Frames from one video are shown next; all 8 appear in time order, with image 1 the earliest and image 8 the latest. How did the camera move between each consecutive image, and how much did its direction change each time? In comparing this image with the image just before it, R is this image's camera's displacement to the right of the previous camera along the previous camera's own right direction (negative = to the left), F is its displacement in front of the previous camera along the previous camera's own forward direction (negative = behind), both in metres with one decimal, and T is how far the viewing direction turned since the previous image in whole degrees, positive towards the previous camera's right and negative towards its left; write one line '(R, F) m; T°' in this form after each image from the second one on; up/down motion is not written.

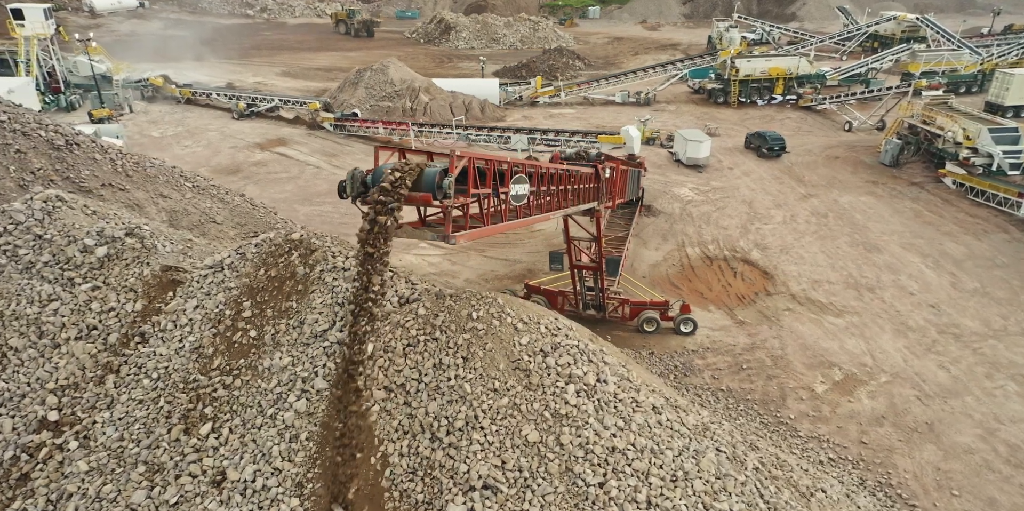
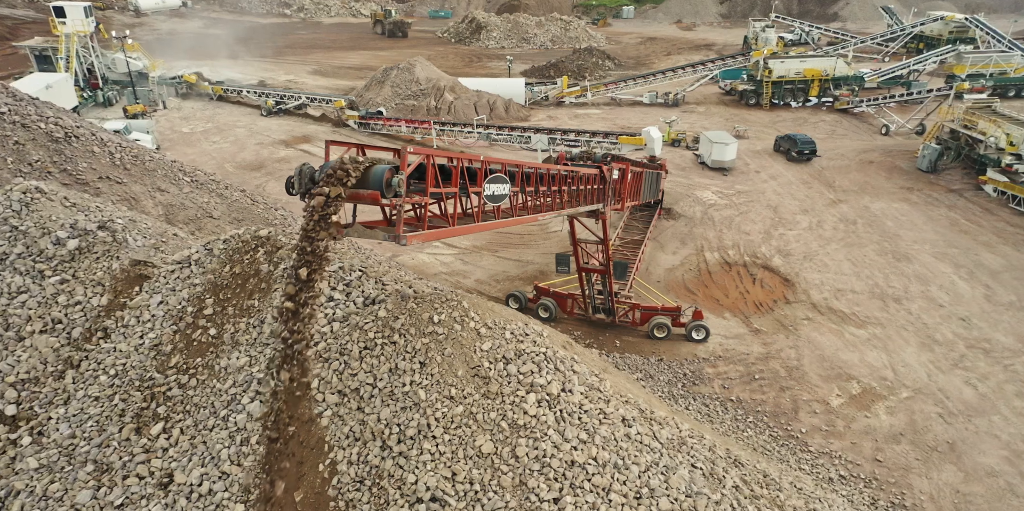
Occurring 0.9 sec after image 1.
(+0.6, +0.2) m; -3°
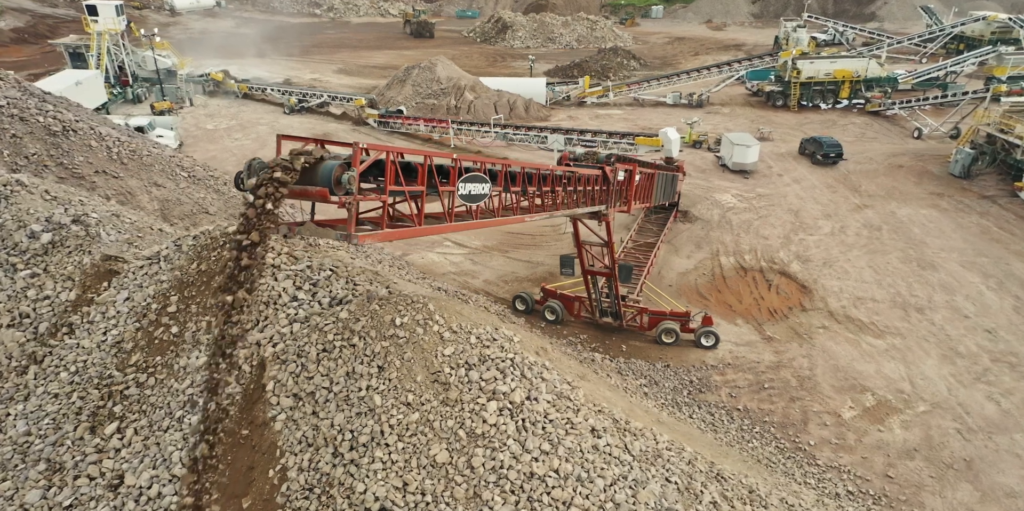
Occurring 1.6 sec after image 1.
(+0.5, +0.2) m; -2°
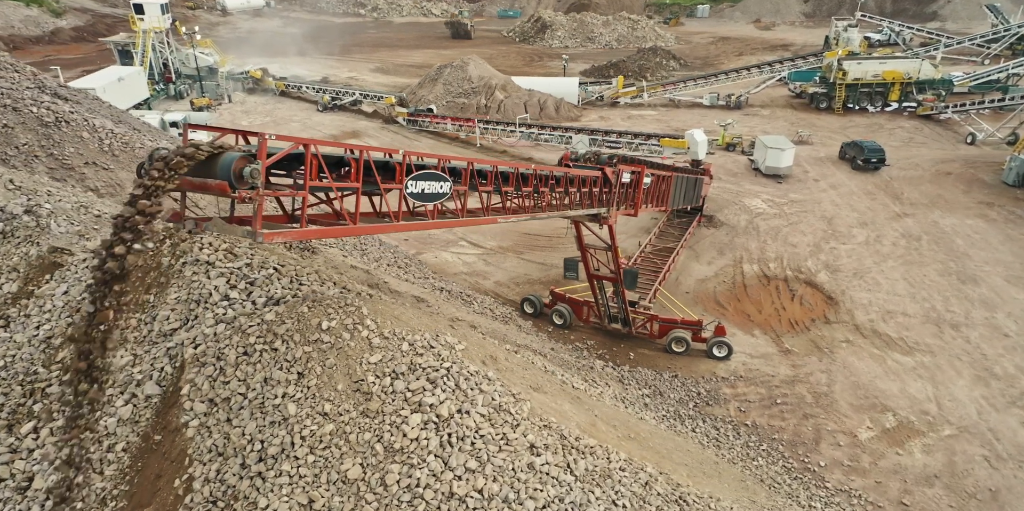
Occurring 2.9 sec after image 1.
(+0.8, +0.3) m; -4°
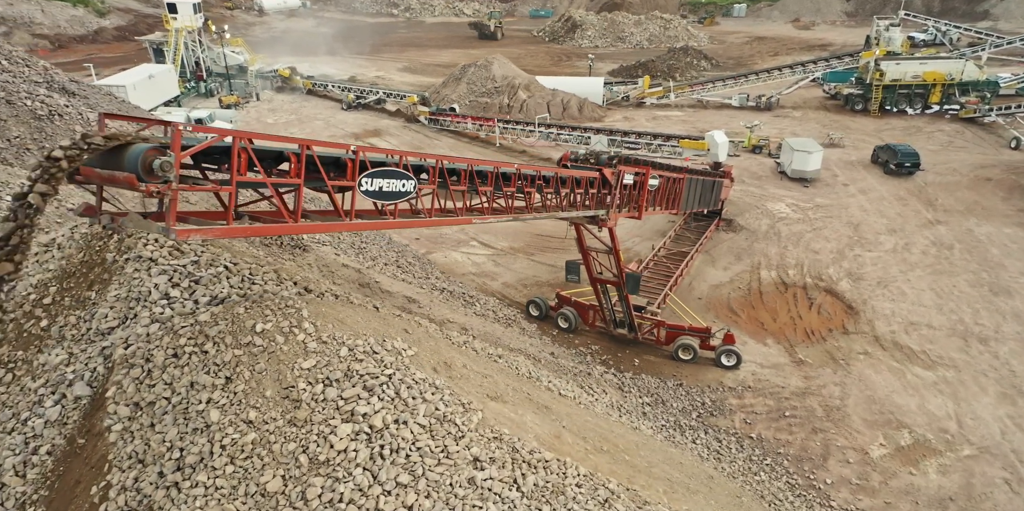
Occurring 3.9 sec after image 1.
(+0.7, +0.2) m; -3°
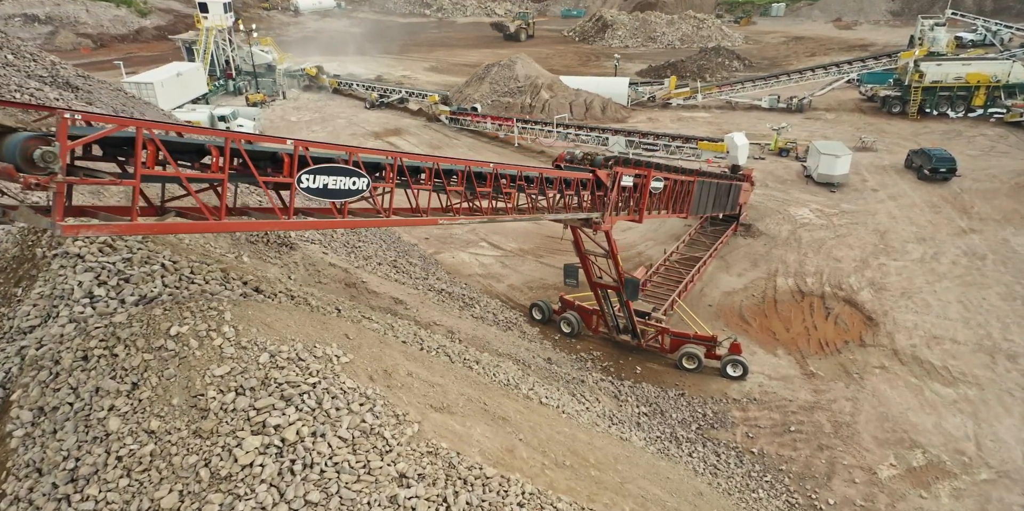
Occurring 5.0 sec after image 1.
(+0.7, +0.3) m; -3°
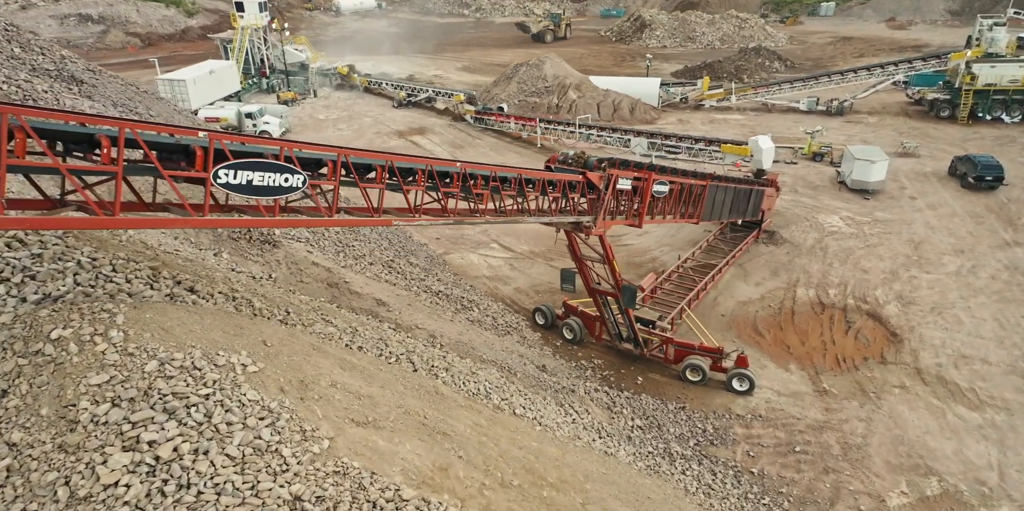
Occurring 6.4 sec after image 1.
(+0.9, +0.3) m; -4°
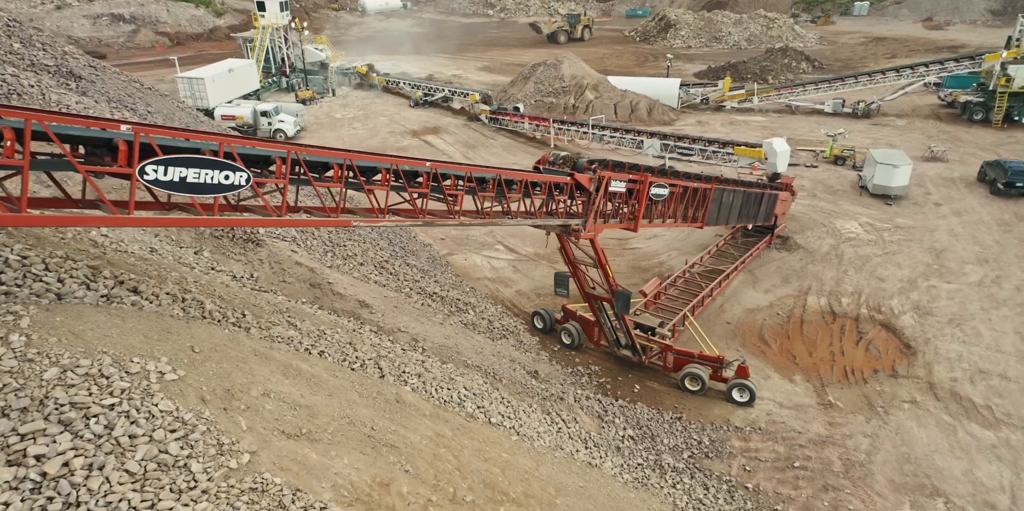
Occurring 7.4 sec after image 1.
(+0.7, +0.3) m; -2°
